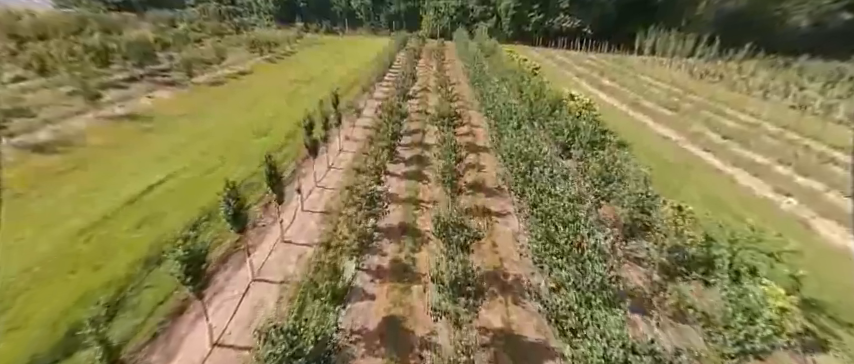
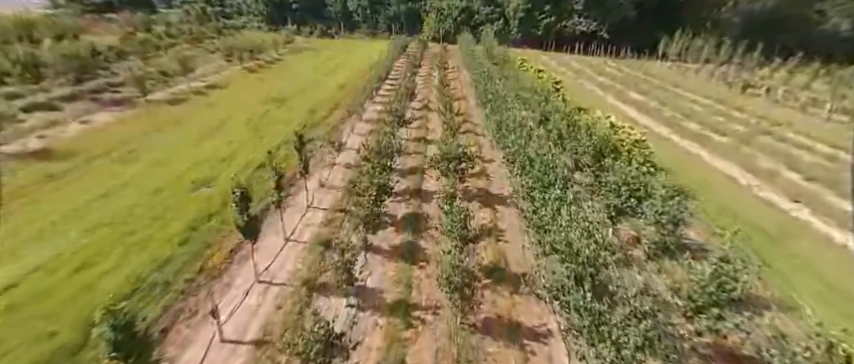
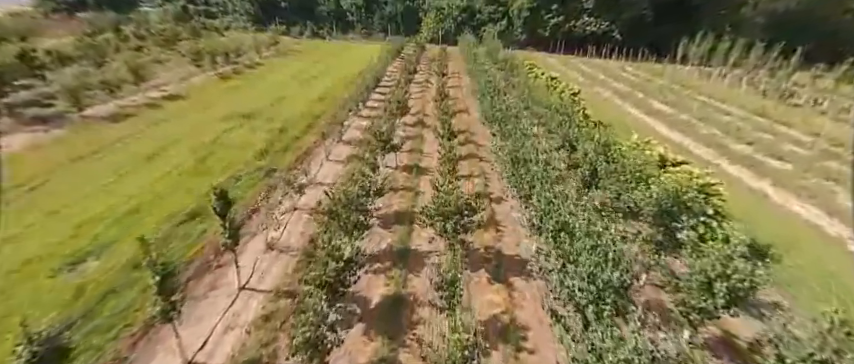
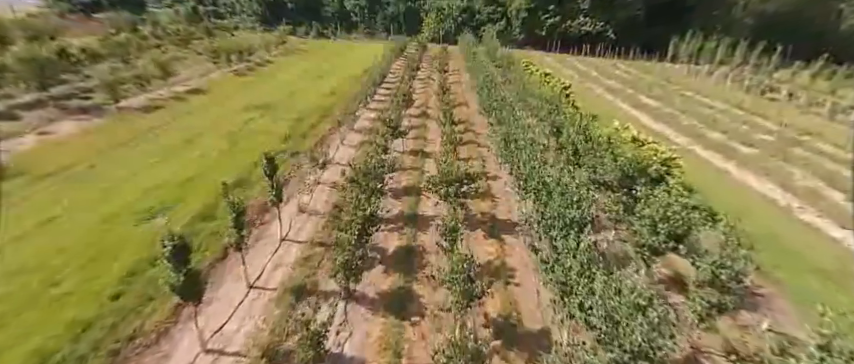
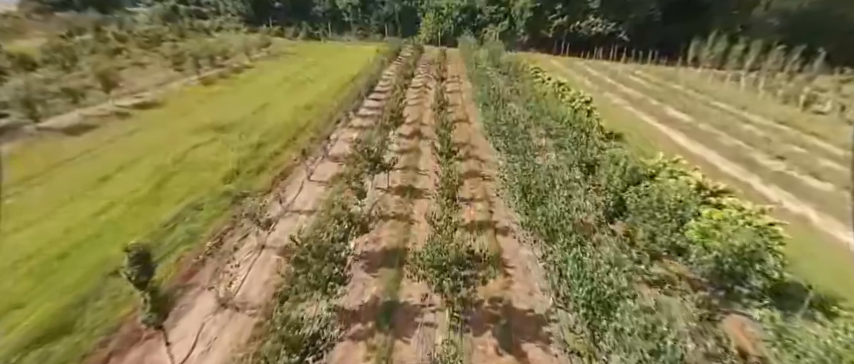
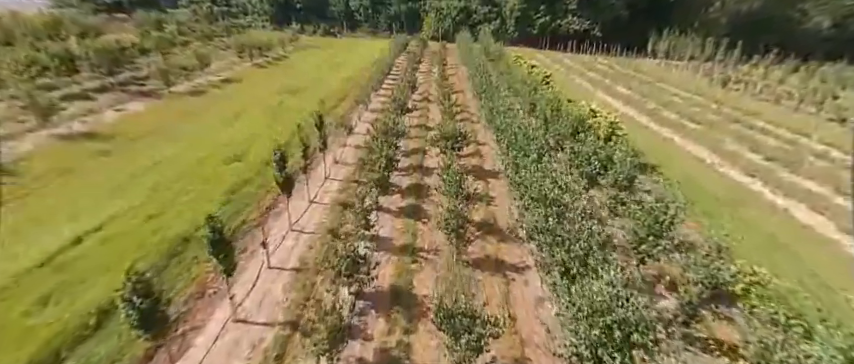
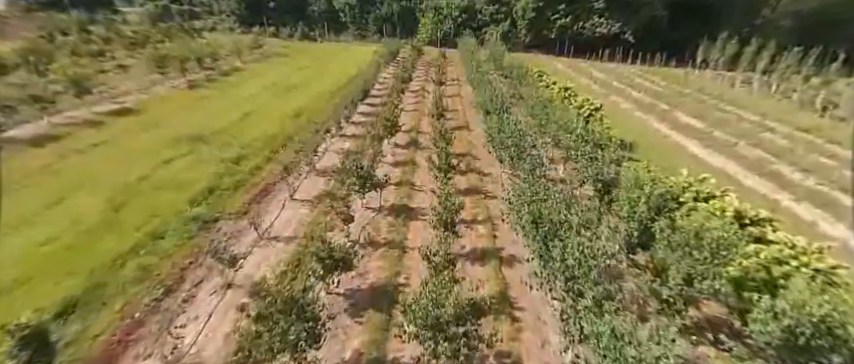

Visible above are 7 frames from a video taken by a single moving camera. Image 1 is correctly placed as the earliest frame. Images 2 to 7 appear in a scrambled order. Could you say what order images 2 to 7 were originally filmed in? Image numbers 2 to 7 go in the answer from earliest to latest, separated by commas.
6, 2, 4, 3, 5, 7
